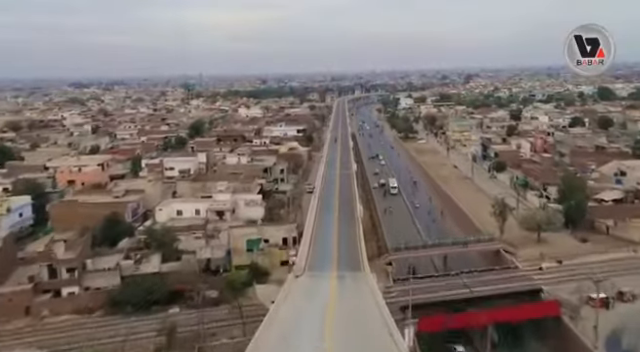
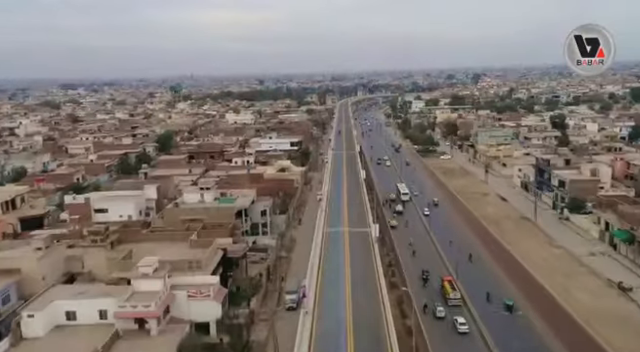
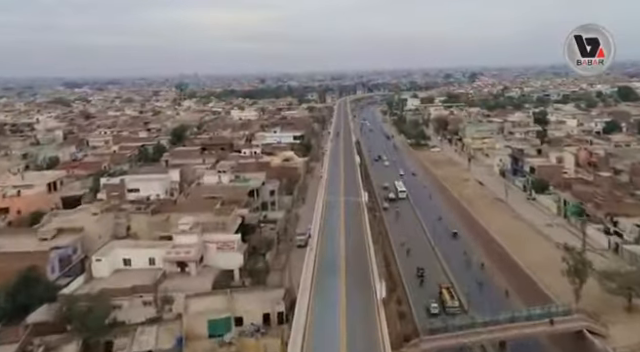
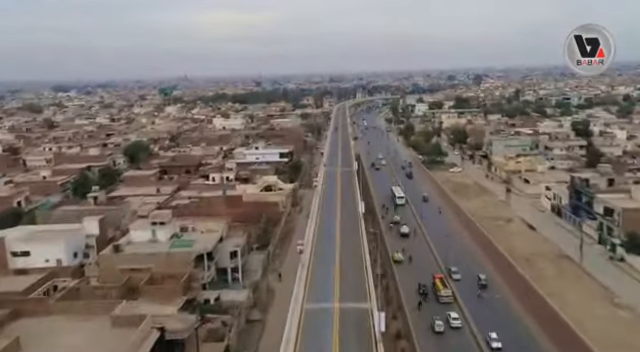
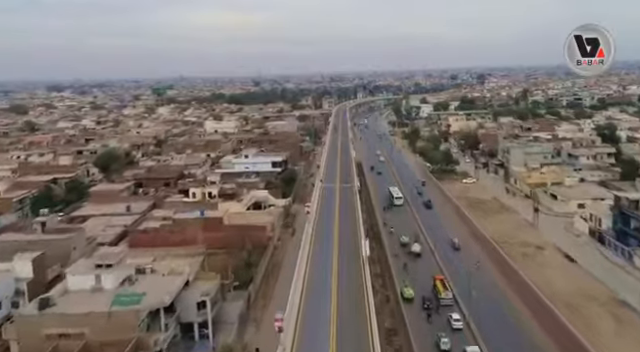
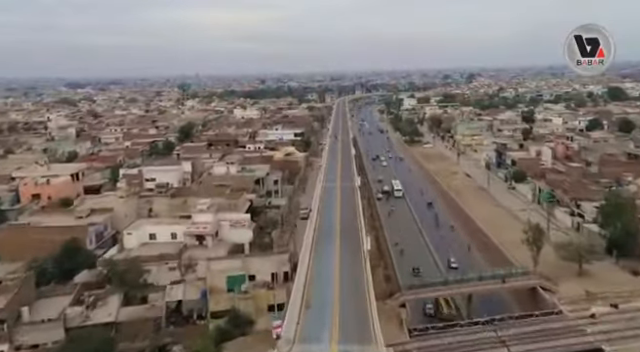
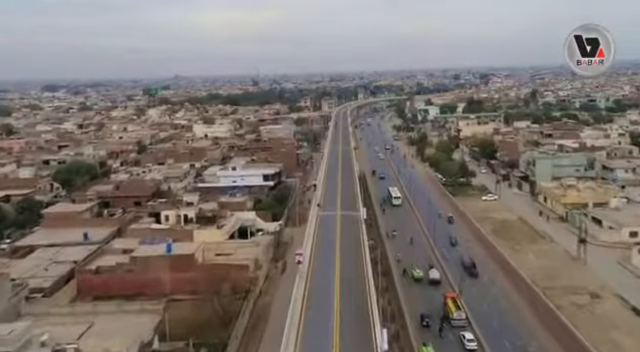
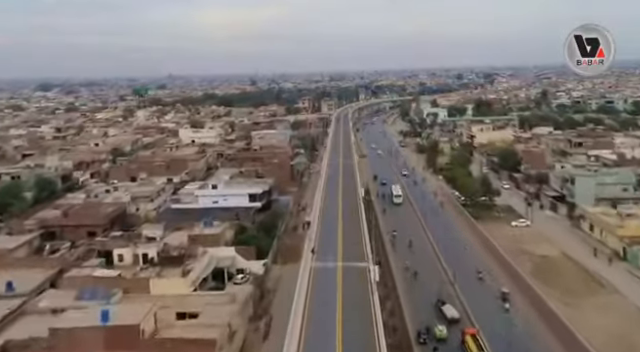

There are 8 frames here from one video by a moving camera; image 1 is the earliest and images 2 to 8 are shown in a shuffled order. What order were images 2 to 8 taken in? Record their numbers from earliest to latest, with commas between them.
6, 3, 2, 4, 5, 7, 8
